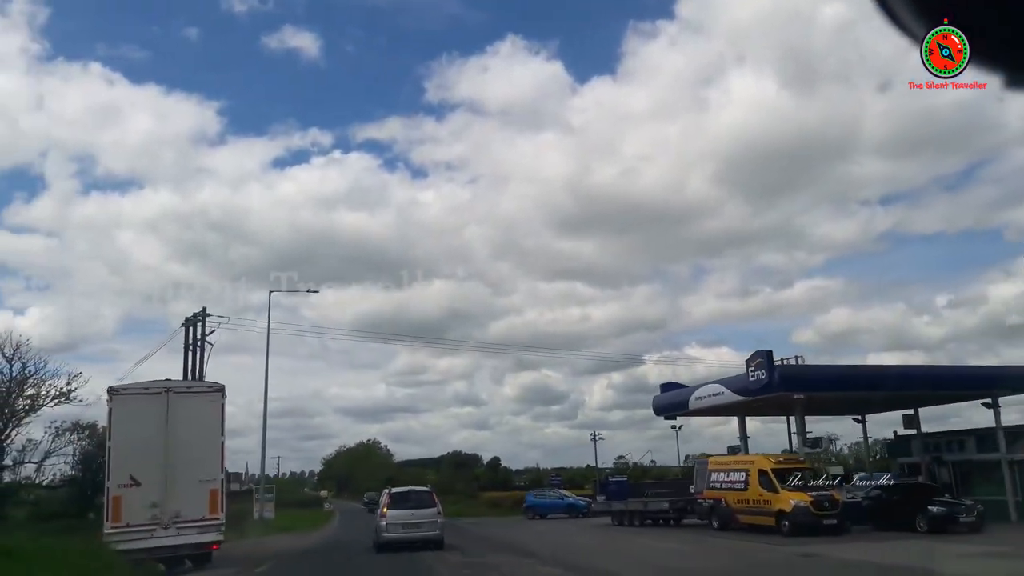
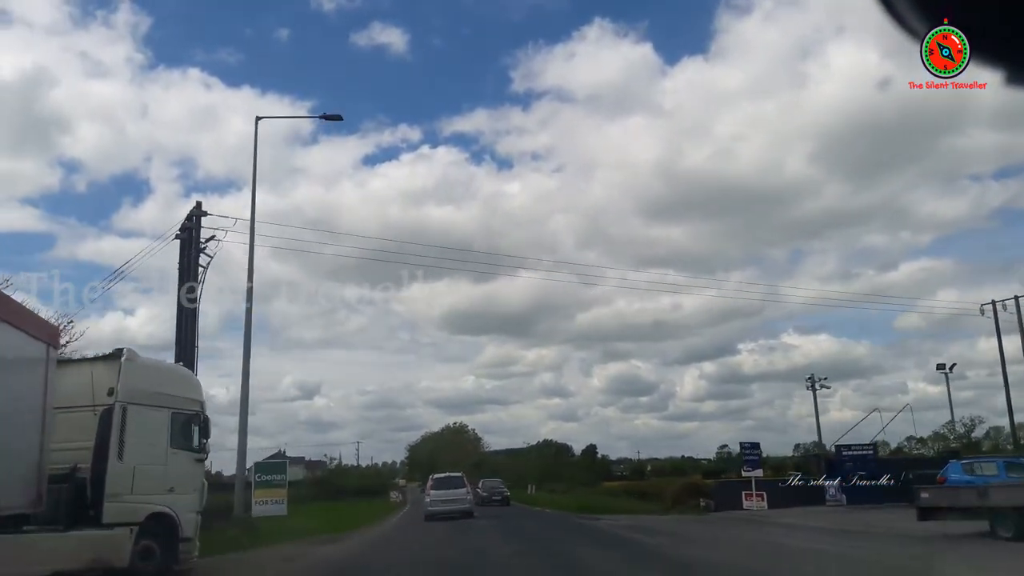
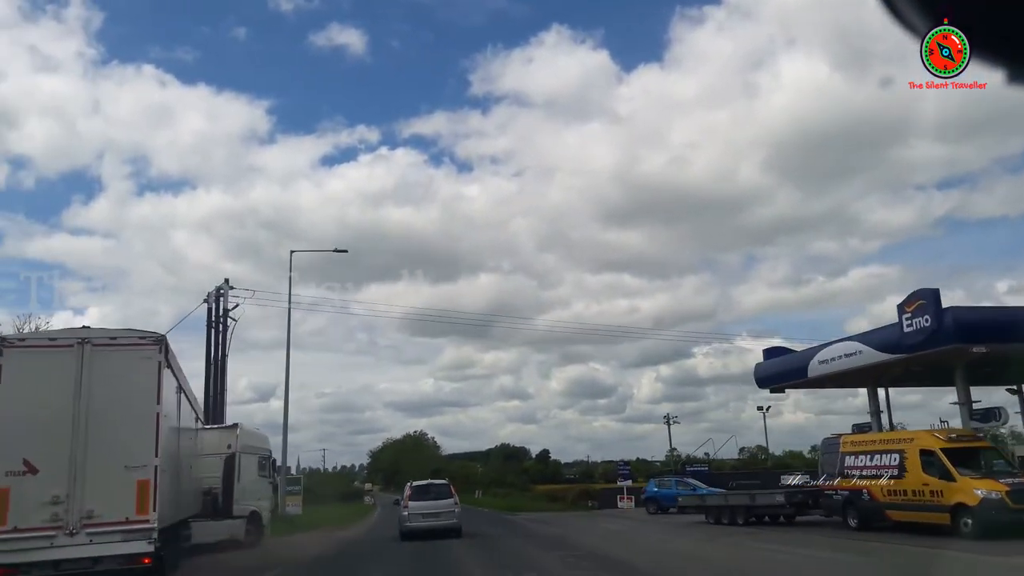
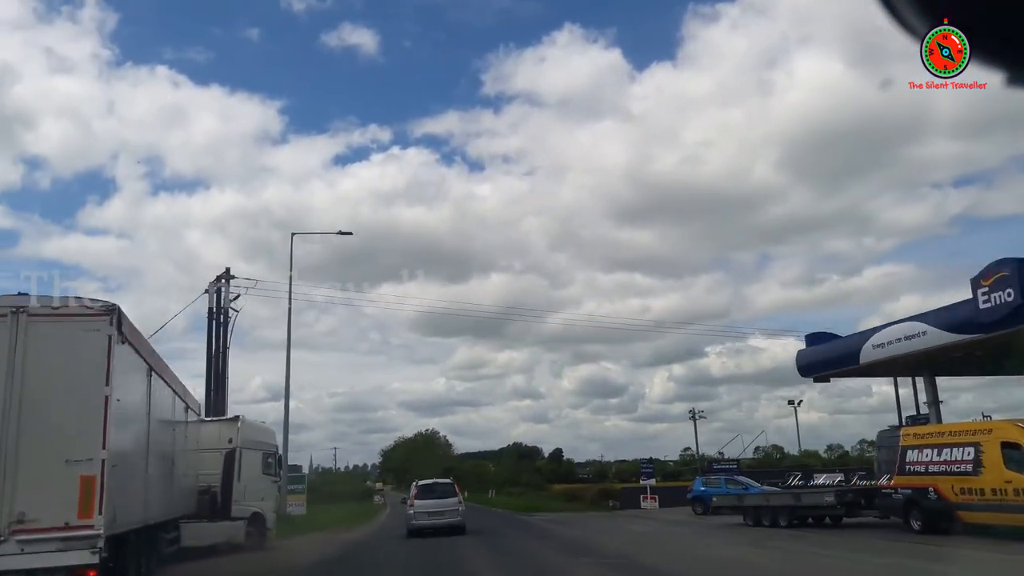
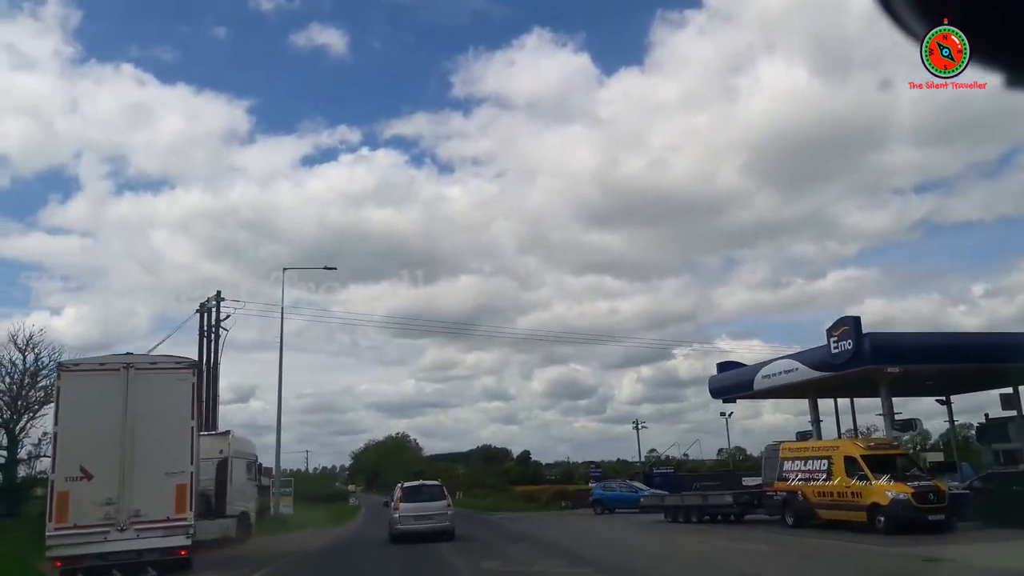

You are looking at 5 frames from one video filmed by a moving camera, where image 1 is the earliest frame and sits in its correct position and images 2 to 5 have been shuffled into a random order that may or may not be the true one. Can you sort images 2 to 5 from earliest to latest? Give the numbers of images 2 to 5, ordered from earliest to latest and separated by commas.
5, 3, 4, 2
